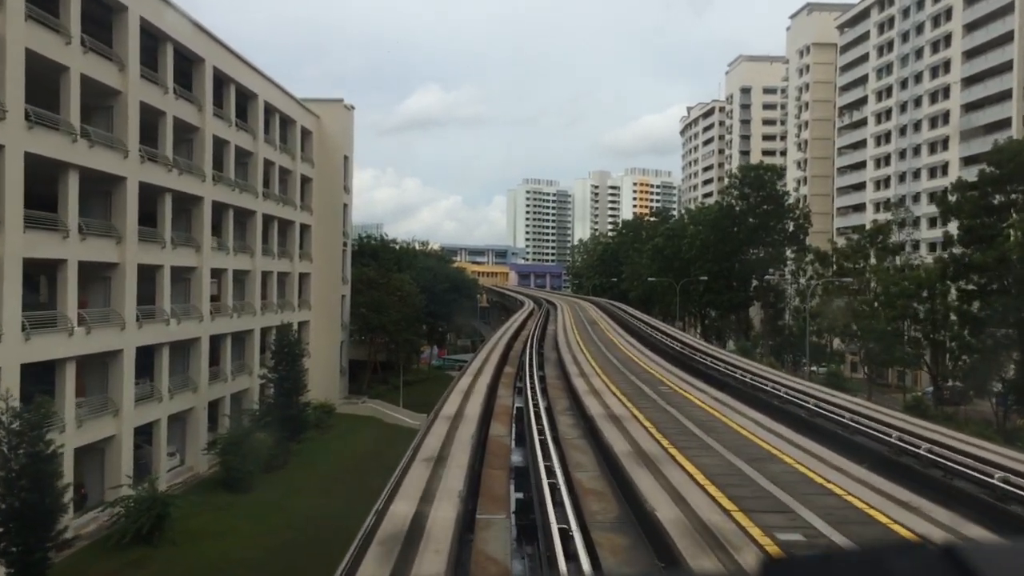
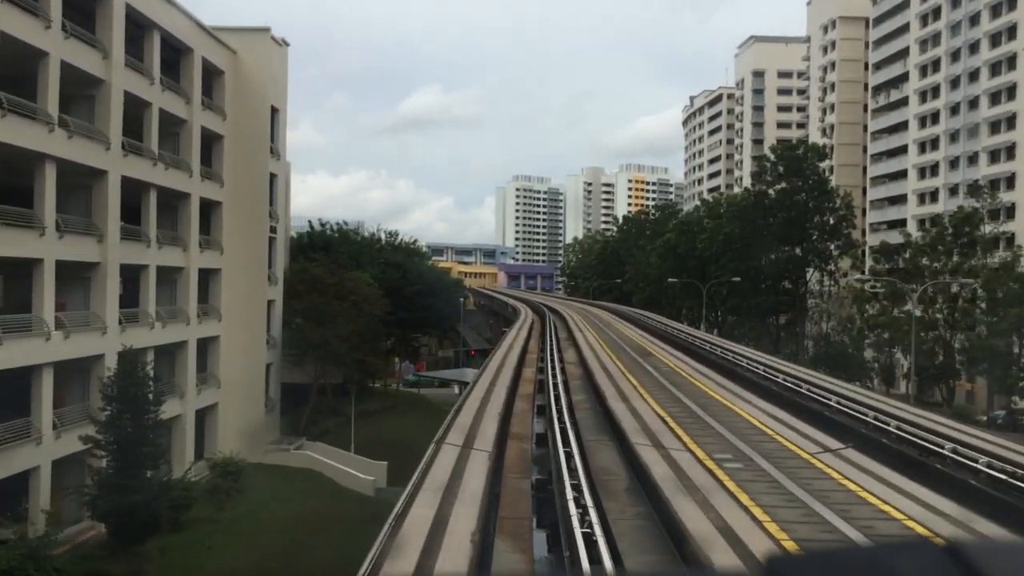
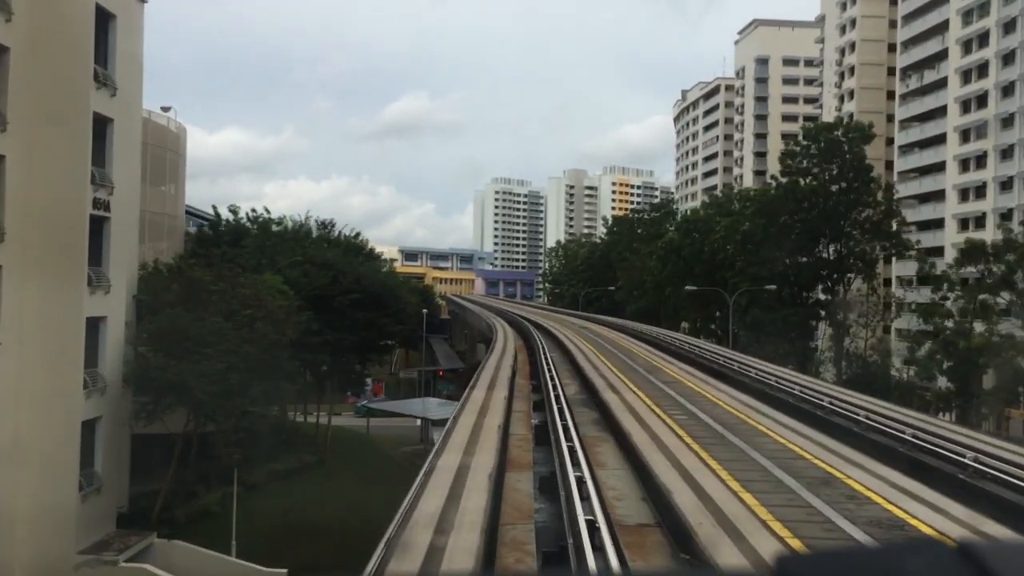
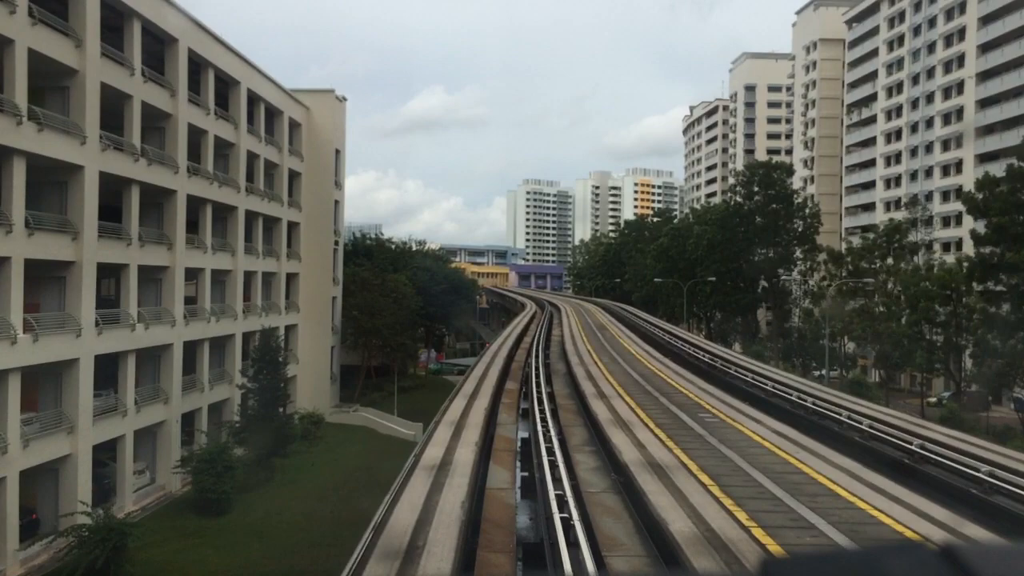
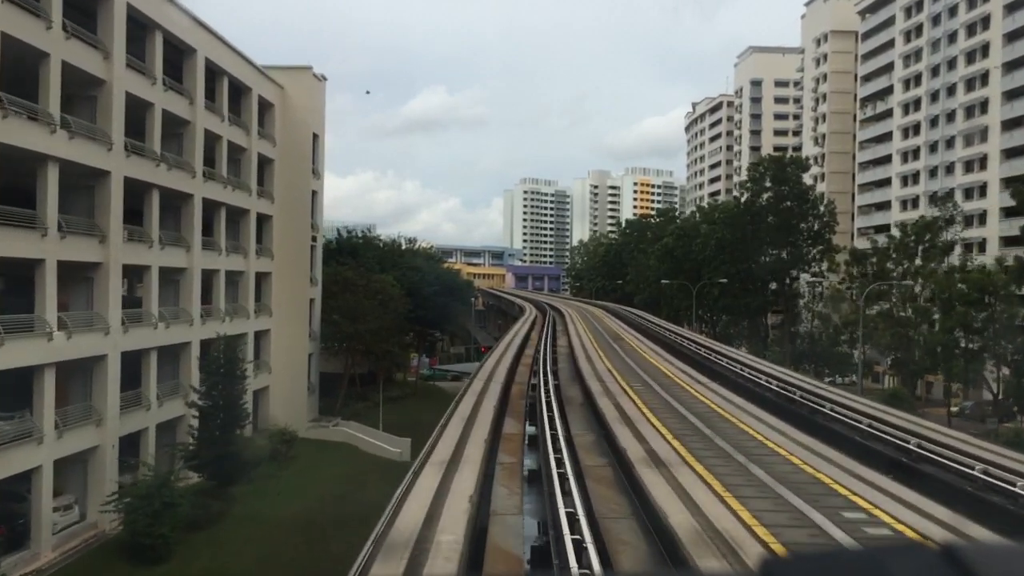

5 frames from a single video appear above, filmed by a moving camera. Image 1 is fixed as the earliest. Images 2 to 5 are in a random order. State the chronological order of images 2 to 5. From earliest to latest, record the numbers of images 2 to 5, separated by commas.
4, 5, 2, 3
